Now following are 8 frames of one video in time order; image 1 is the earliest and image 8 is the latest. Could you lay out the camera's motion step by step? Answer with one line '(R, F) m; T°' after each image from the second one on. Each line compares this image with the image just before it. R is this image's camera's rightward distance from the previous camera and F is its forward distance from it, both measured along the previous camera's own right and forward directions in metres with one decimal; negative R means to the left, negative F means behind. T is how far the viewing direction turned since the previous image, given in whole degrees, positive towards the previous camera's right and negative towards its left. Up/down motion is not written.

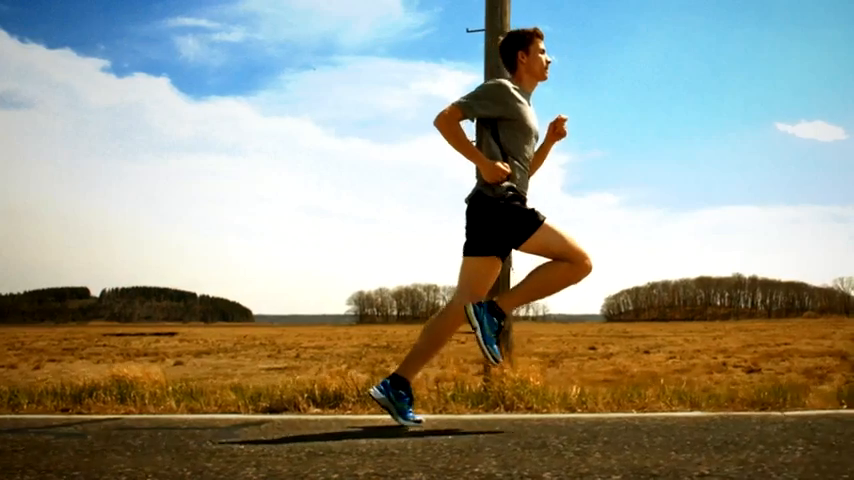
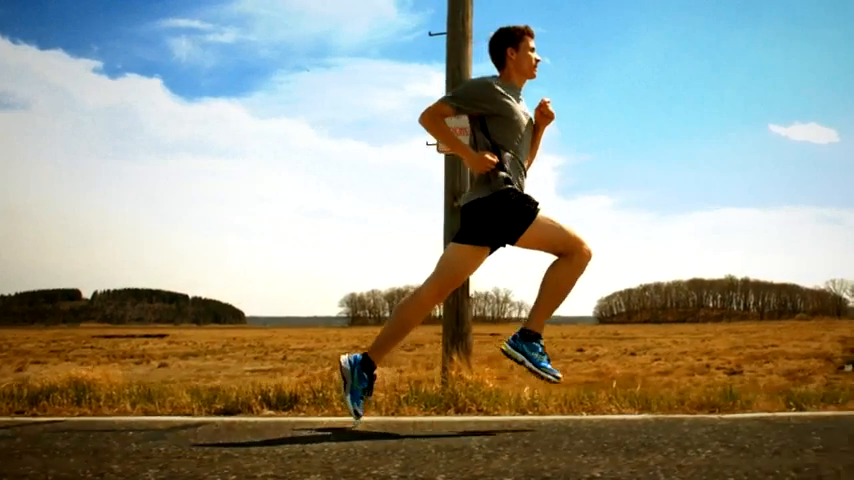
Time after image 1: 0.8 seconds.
(-1.3, +0.2) m; +2°
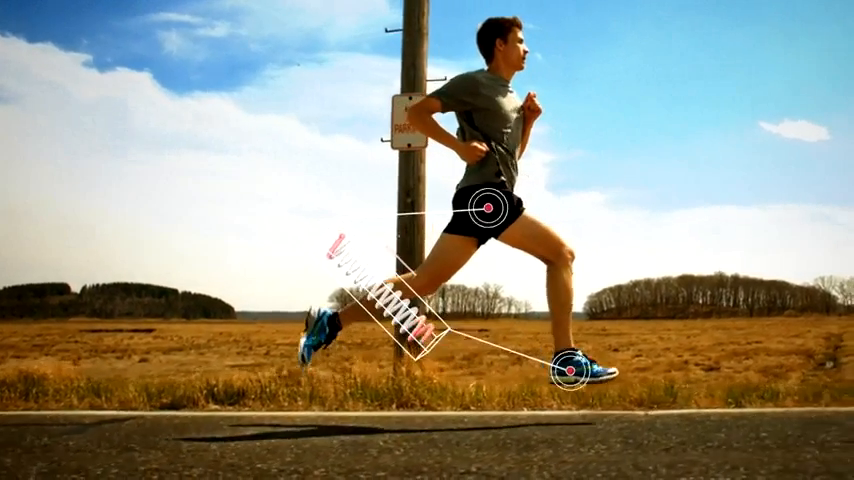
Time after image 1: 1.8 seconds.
(+0.2, 0.0) m; 0°
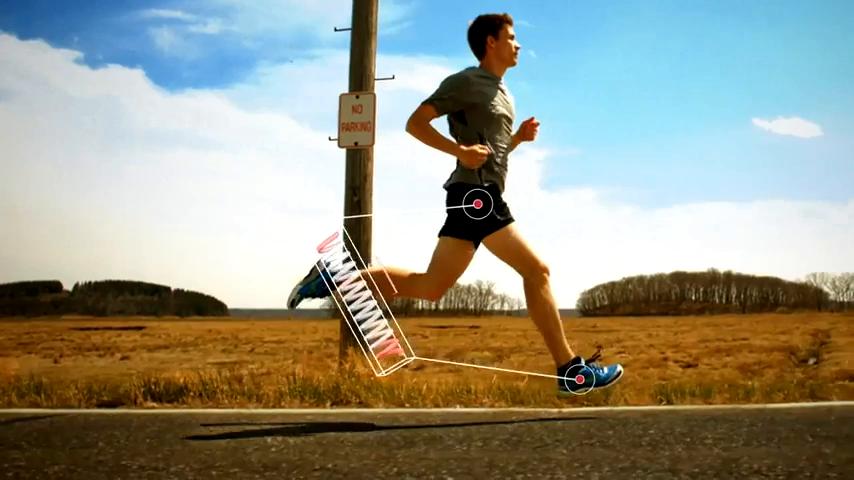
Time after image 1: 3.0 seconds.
(+0.3, 0.0) m; 0°
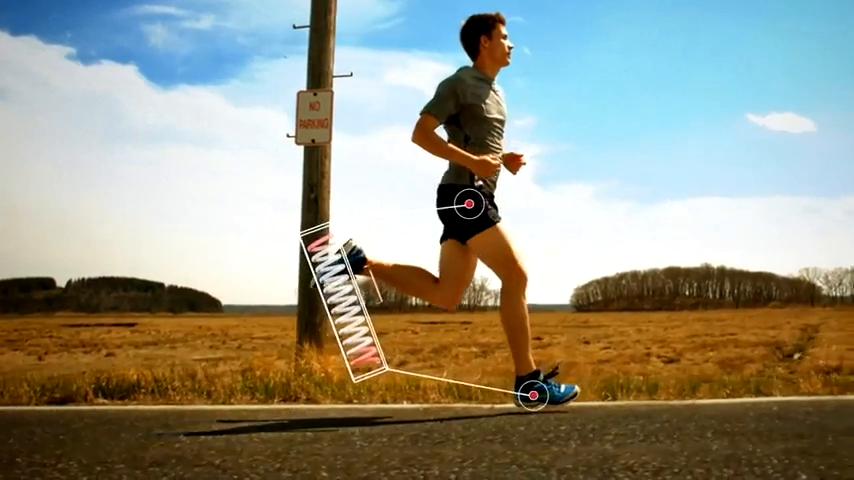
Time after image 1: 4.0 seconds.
(+0.2, 0.0) m; 0°
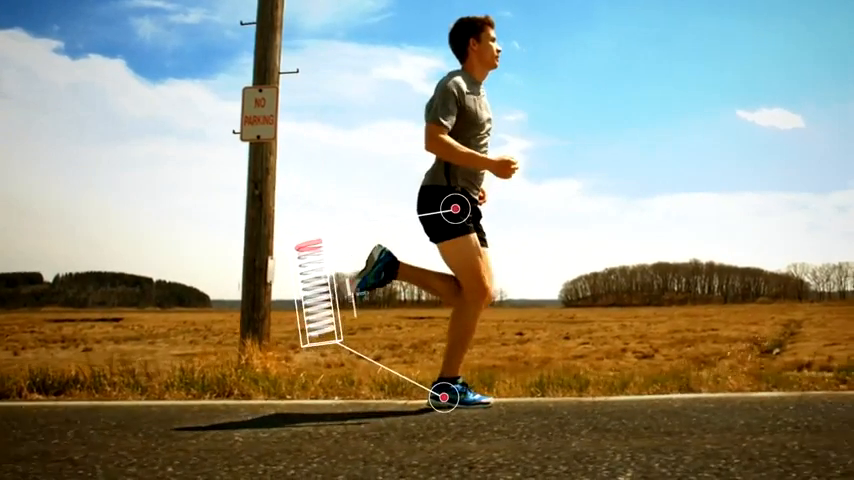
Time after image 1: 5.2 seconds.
(+0.3, 0.0) m; +1°
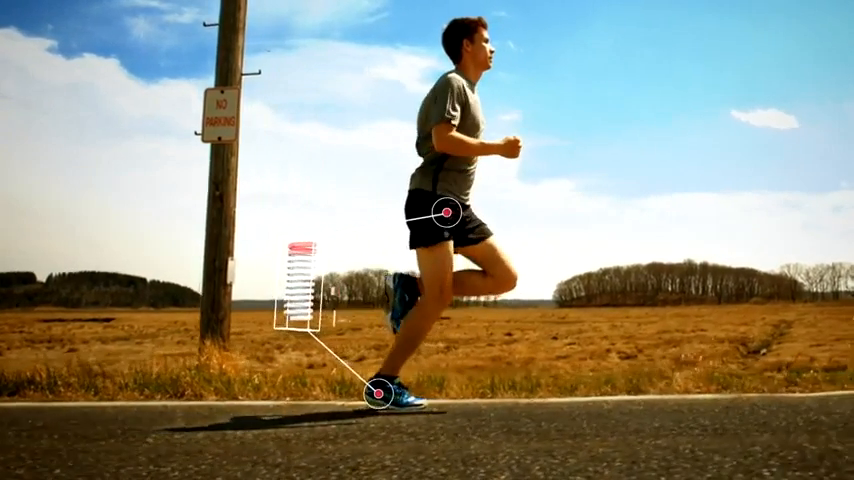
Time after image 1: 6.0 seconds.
(+0.2, 0.0) m; 0°
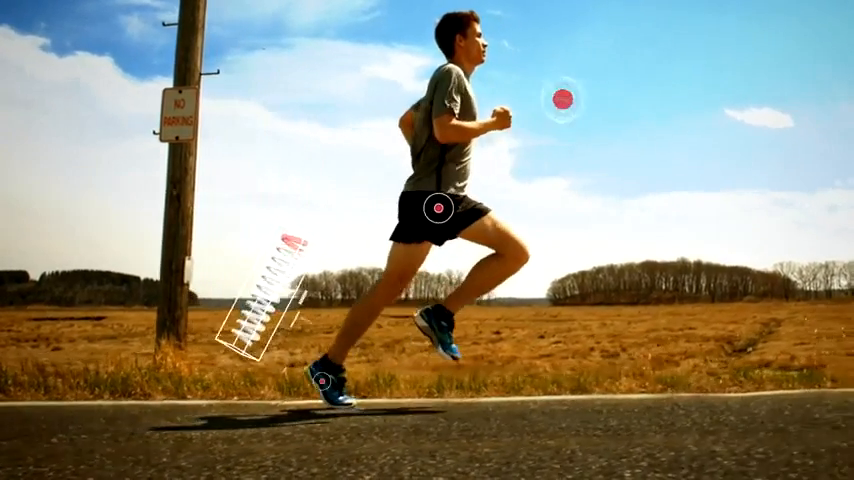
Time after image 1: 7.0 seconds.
(+0.2, 0.0) m; 0°
